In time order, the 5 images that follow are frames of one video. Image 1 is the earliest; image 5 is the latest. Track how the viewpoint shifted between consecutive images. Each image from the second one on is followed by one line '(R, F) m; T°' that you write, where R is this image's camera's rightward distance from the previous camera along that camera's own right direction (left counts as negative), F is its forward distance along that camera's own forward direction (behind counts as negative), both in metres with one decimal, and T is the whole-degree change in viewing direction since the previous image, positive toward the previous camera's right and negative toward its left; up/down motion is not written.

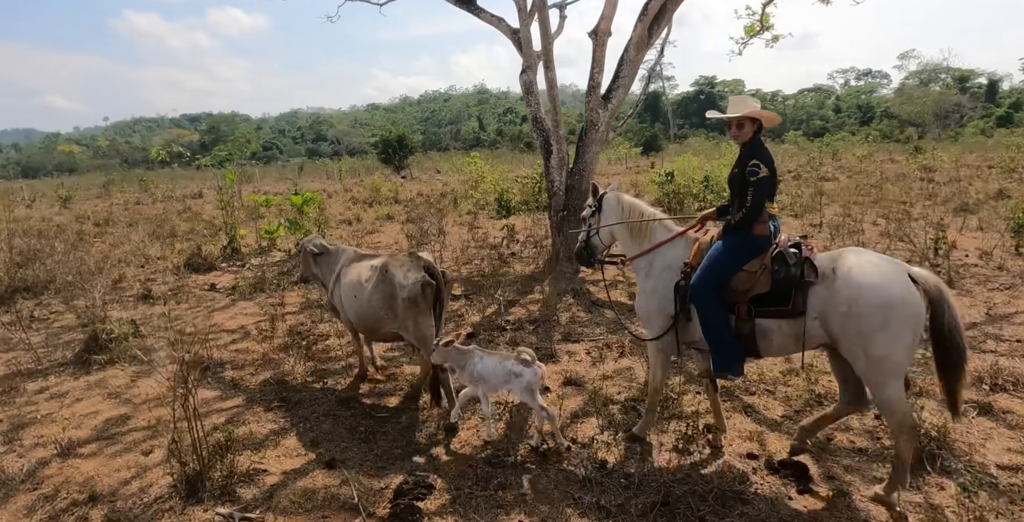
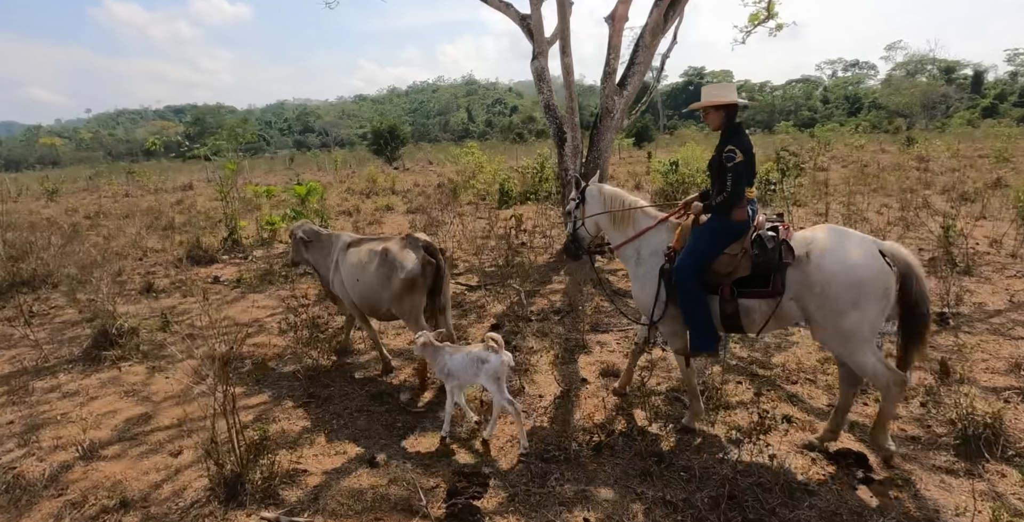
(-0.4, +0.2) m; +1°
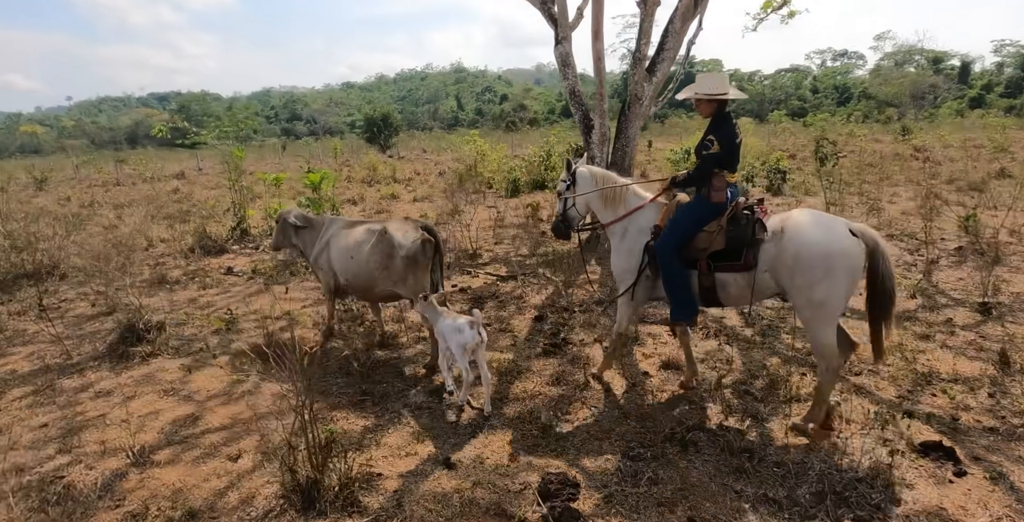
(-0.6, +0.3) m; +1°
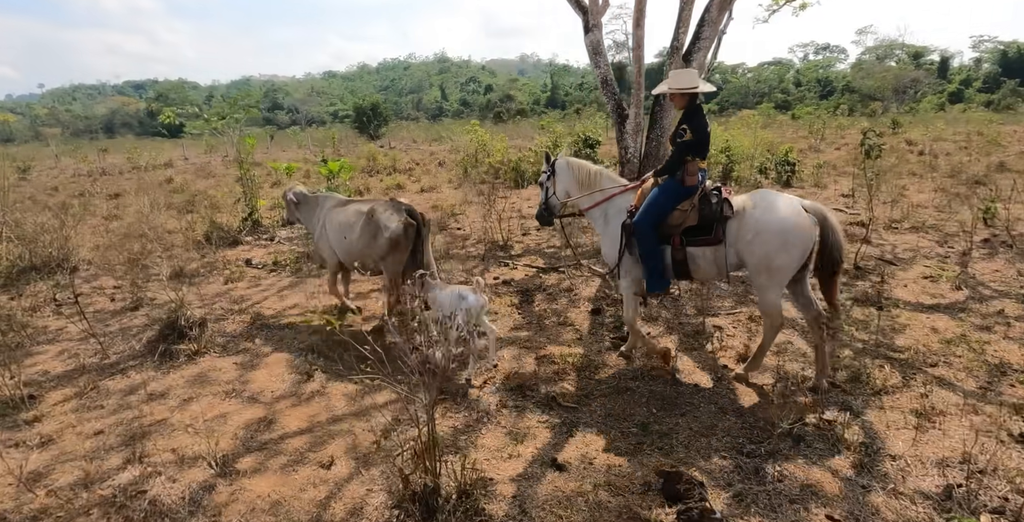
(-0.8, +0.3) m; +2°
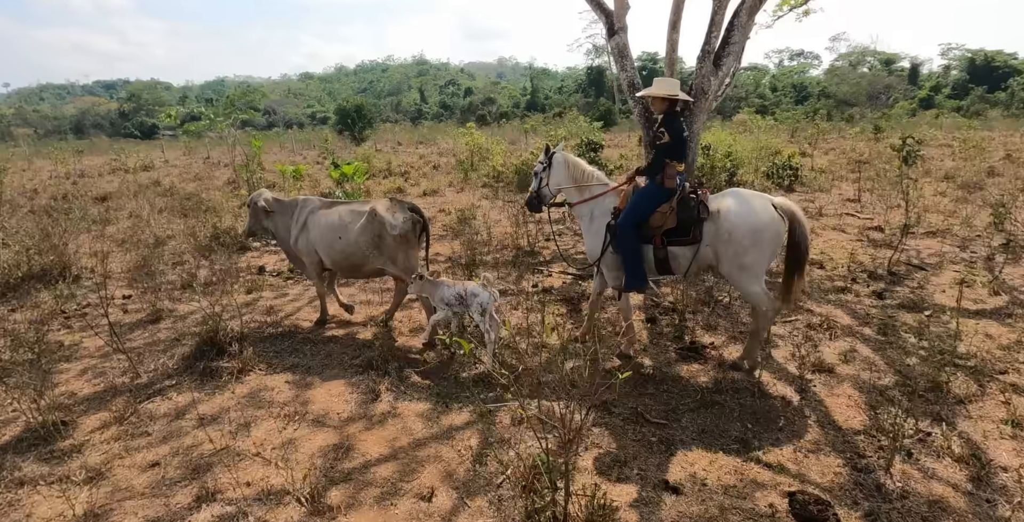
(-0.8, +0.3) m; +2°
